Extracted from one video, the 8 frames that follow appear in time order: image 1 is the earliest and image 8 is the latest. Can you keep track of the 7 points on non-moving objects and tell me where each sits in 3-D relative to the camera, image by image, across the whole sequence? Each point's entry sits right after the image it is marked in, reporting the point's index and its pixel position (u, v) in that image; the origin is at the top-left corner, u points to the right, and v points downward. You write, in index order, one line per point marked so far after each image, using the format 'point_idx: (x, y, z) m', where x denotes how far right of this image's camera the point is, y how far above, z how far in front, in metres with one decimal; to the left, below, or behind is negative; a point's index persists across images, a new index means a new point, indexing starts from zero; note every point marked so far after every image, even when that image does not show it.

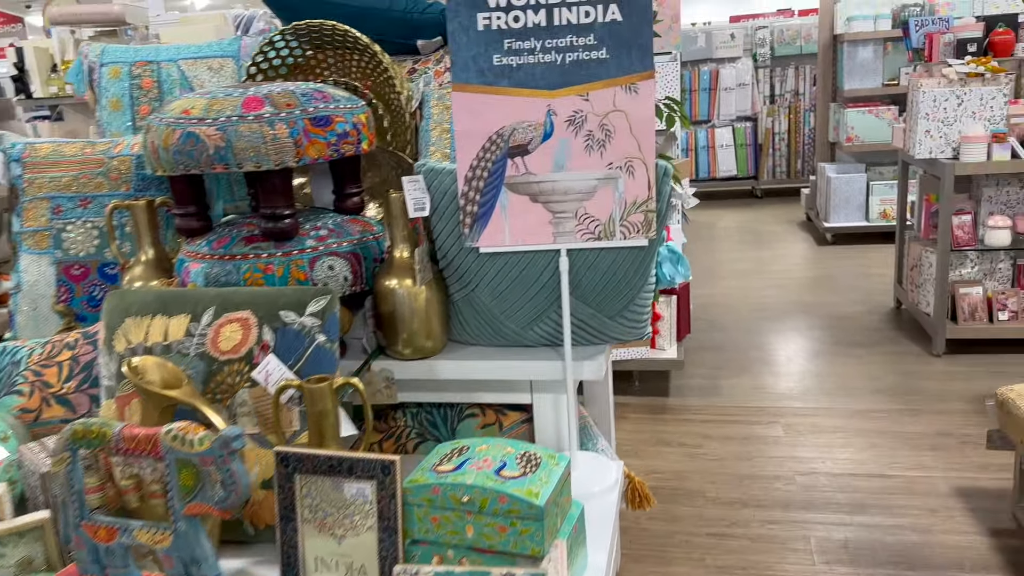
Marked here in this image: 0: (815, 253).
0: (+2.4, +0.3, +6.4) m
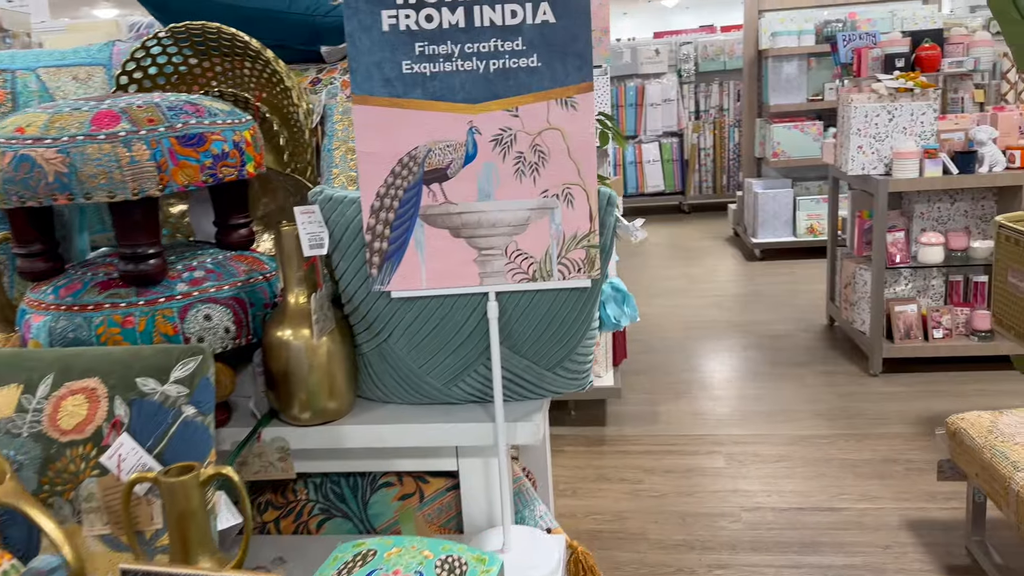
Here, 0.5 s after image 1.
0: (+1.8, +0.2, +6.3) m
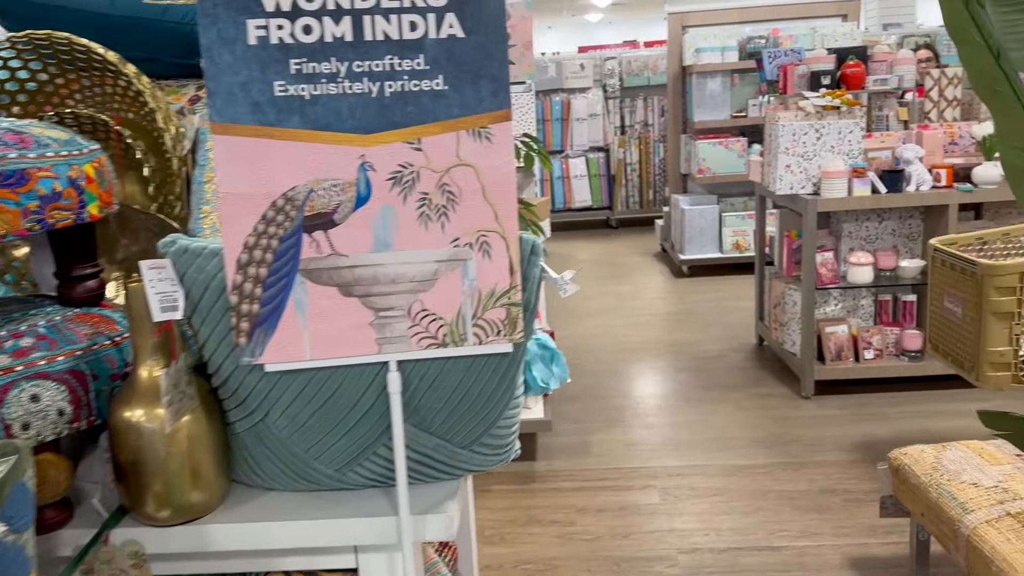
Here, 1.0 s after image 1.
0: (+1.2, 0.0, +6.3) m
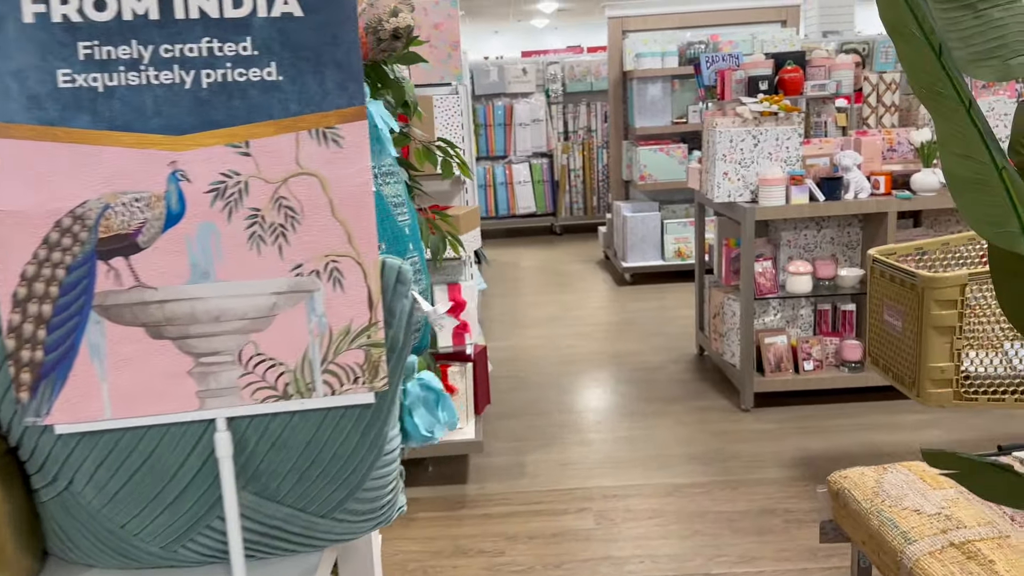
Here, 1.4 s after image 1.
0: (+0.8, 0.0, +6.1) m
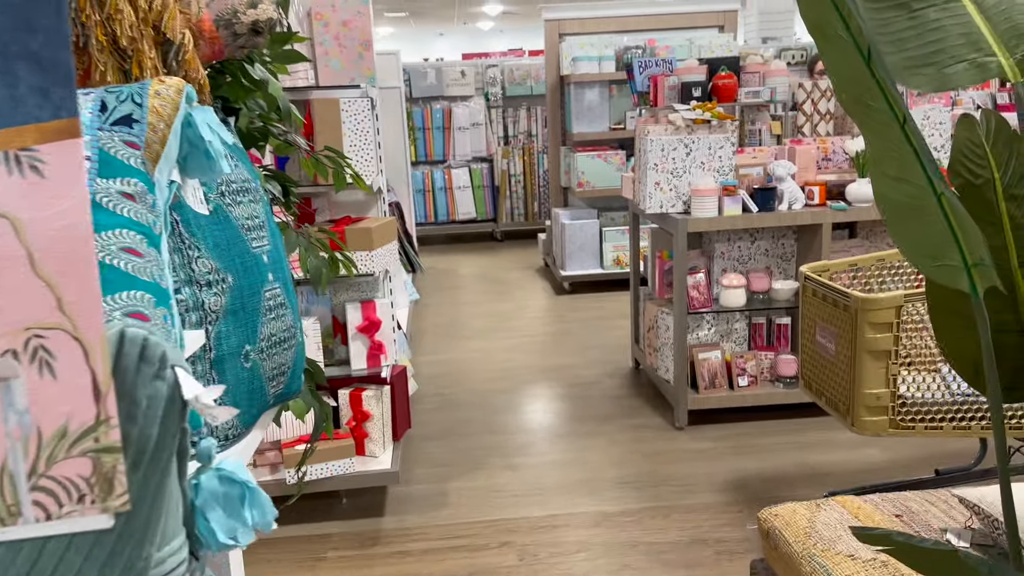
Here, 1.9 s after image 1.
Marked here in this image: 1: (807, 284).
0: (+0.3, -0.1, +6.0) m
1: (+0.9, 0.0, +2.4) m
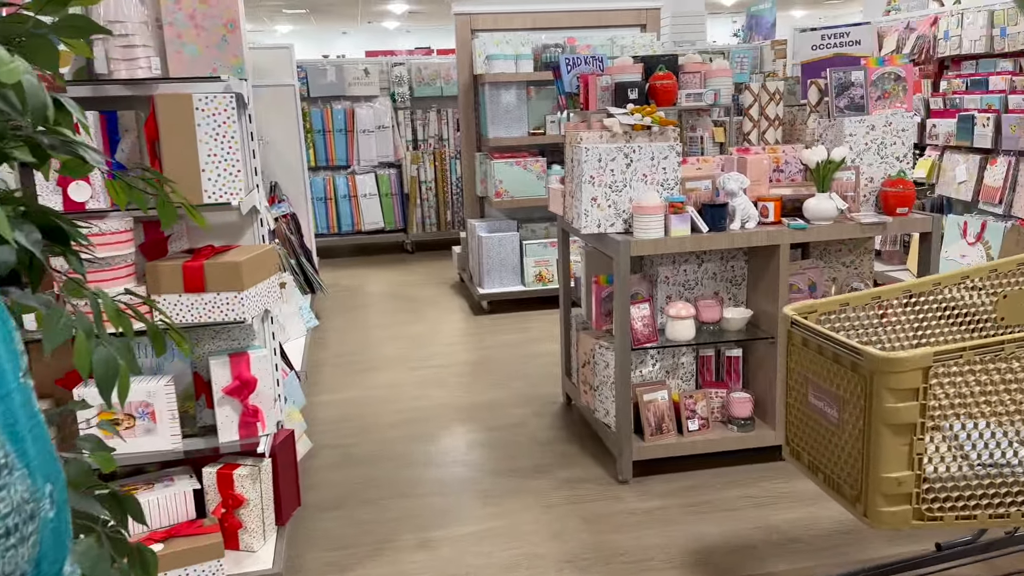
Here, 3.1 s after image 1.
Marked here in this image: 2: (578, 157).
0: (-0.3, -0.3, +5.4) m
1: (+0.7, -0.1, +1.9) m
2: (+0.2, +0.5, +3.0) m
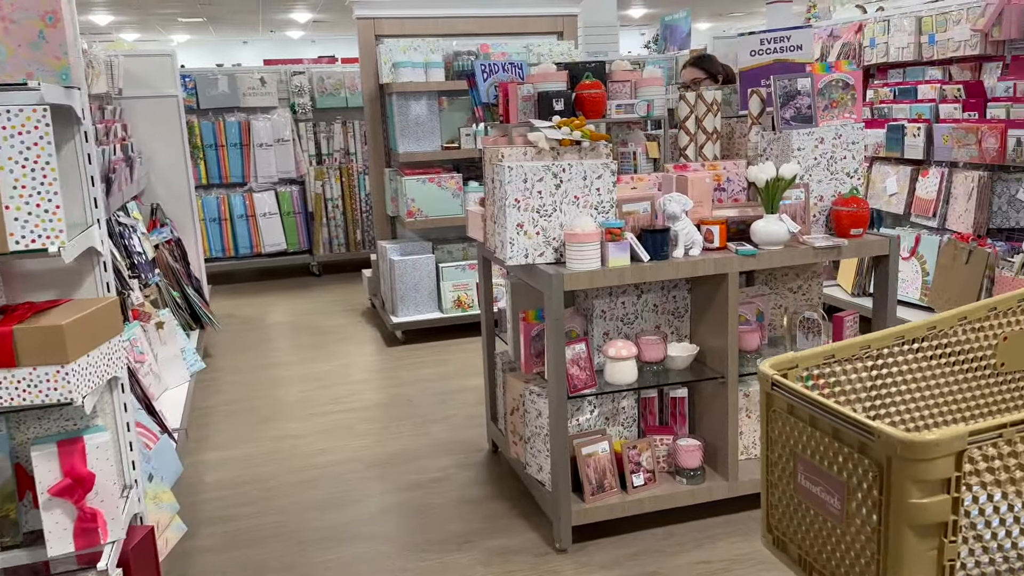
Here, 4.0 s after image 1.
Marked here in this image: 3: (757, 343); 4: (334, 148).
0: (-0.8, -0.4, +4.9) m
1: (+0.5, -0.2, +1.6) m
2: (0.0, +0.4, +2.6) m
3: (+0.9, -0.2, +2.9) m
4: (-1.6, +1.3, +7.6) m
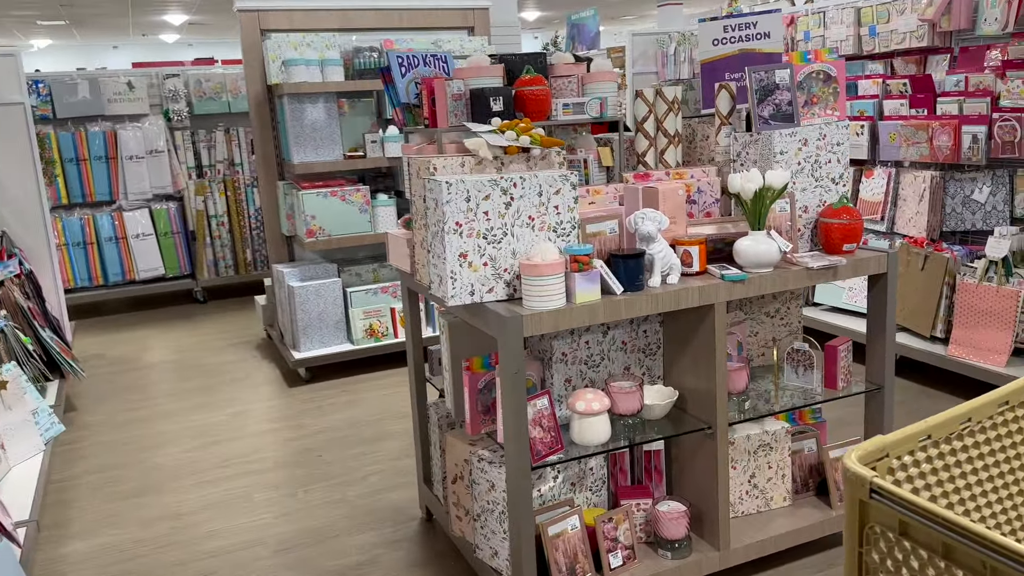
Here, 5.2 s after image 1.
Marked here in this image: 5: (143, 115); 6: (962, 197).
0: (-1.2, -0.6, +4.3) m
1: (+0.5, -0.3, +1.1) m
2: (-0.2, +0.2, +2.1) m
3: (+0.7, -0.3, +2.5) m
4: (-2.4, +1.1, +6.8) m
5: (-2.9, +1.4, +6.5) m
6: (+2.1, +0.4, +3.8) m
